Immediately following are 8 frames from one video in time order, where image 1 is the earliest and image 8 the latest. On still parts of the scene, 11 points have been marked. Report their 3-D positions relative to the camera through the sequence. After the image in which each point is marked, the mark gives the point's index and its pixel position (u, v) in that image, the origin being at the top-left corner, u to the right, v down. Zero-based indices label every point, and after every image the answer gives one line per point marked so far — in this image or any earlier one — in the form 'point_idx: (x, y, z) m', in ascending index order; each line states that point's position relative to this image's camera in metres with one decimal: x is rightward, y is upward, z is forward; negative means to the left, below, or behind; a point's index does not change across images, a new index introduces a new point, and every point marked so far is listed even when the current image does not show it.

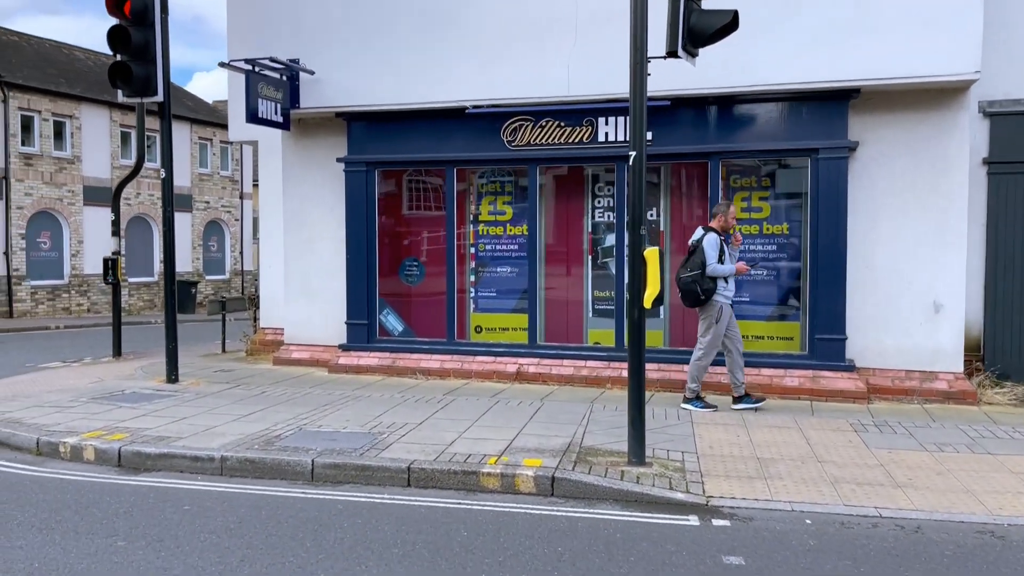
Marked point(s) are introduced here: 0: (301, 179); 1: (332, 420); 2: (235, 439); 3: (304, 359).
0: (-2.7, +1.4, +10.6) m
1: (-1.6, -1.2, +7.5) m
2: (-2.3, -1.2, +6.8) m
3: (-2.7, -0.9, +10.6) m
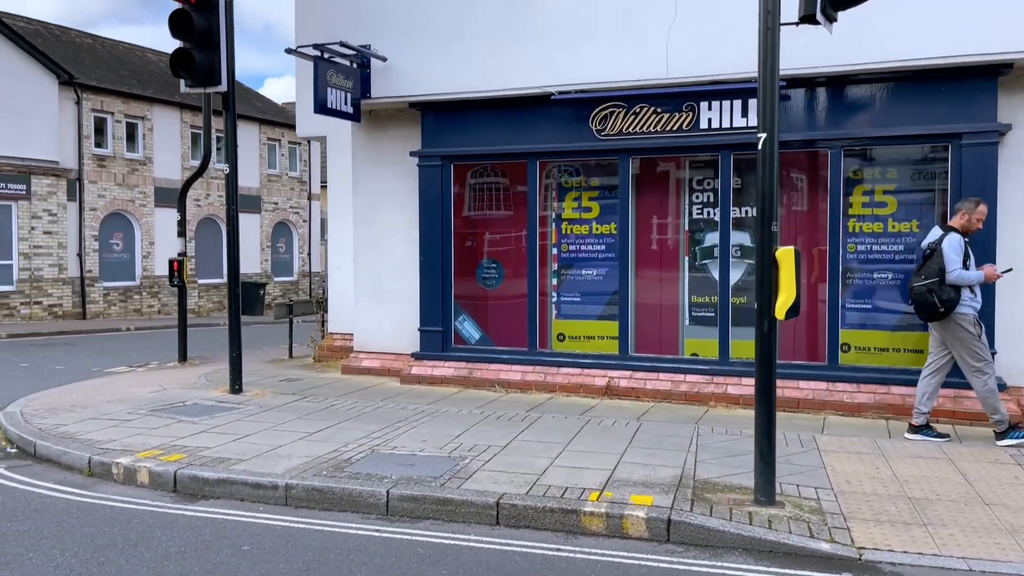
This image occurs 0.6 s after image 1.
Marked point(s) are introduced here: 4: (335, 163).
0: (-1.7, +1.3, +9.9) m
1: (-0.8, -1.2, +6.7) m
2: (-1.6, -1.3, +6.1) m
3: (-1.6, -1.0, +9.9) m
4: (-2.5, +1.7, +11.7) m
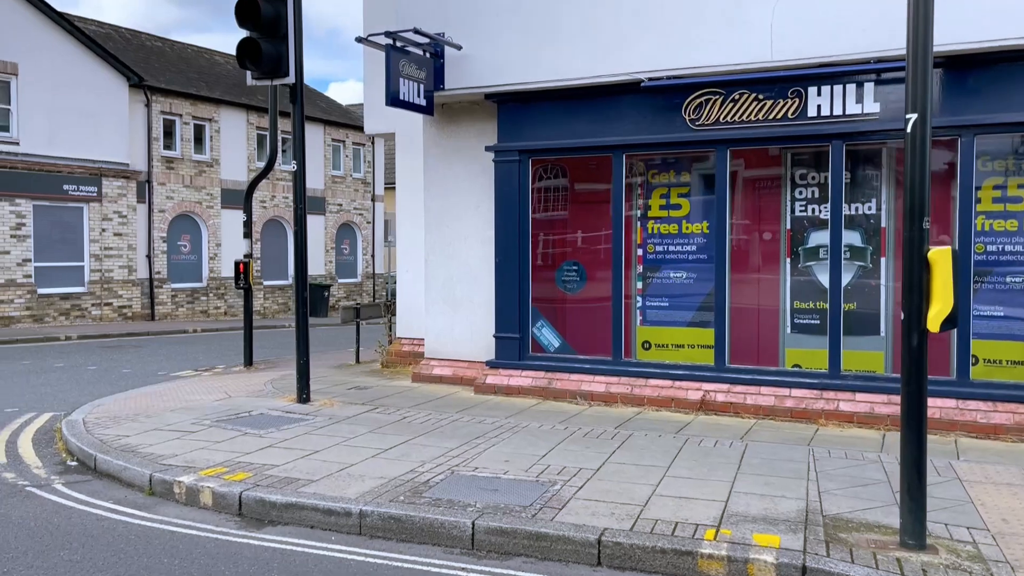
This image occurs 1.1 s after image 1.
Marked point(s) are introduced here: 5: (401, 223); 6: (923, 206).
0: (-0.8, +1.3, +9.3) m
1: (-0.2, -1.3, +6.1) m
2: (-0.9, -1.3, +5.5) m
3: (-0.7, -1.0, +9.3) m
4: (-1.5, +1.7, +11.2) m
5: (-1.5, +0.9, +11.2) m
6: (+2.2, +0.4, +4.4) m
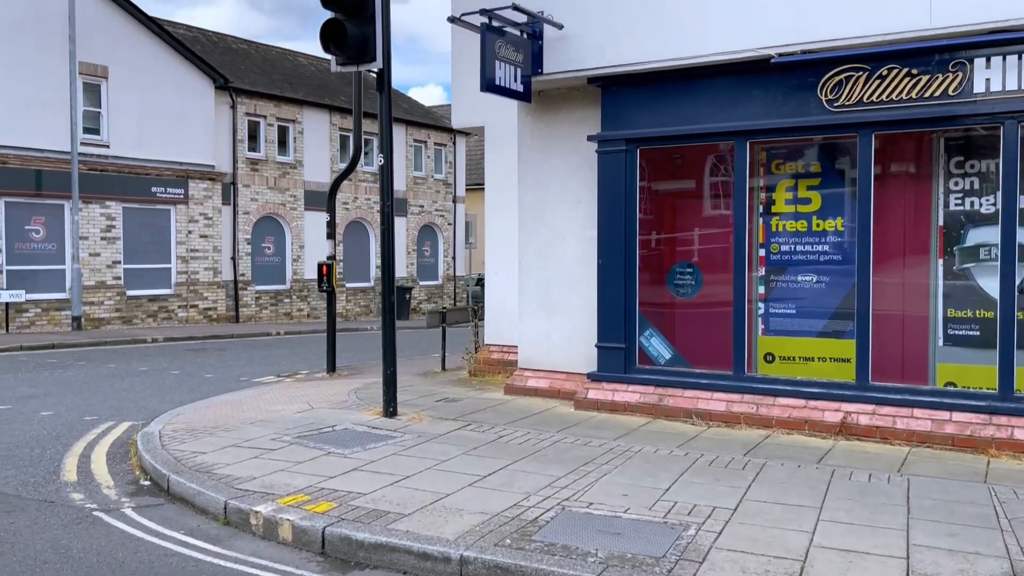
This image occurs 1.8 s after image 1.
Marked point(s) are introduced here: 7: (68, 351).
0: (+0.3, +1.3, +8.5) m
1: (+0.6, -1.3, +5.2) m
2: (-0.2, -1.3, +4.8) m
3: (+0.3, -1.0, +8.5) m
4: (-0.2, +1.6, +10.4) m
5: (-0.3, +0.8, +10.4) m
6: (+2.8, +0.4, +3.4) m
7: (-8.2, -1.2, +15.4) m
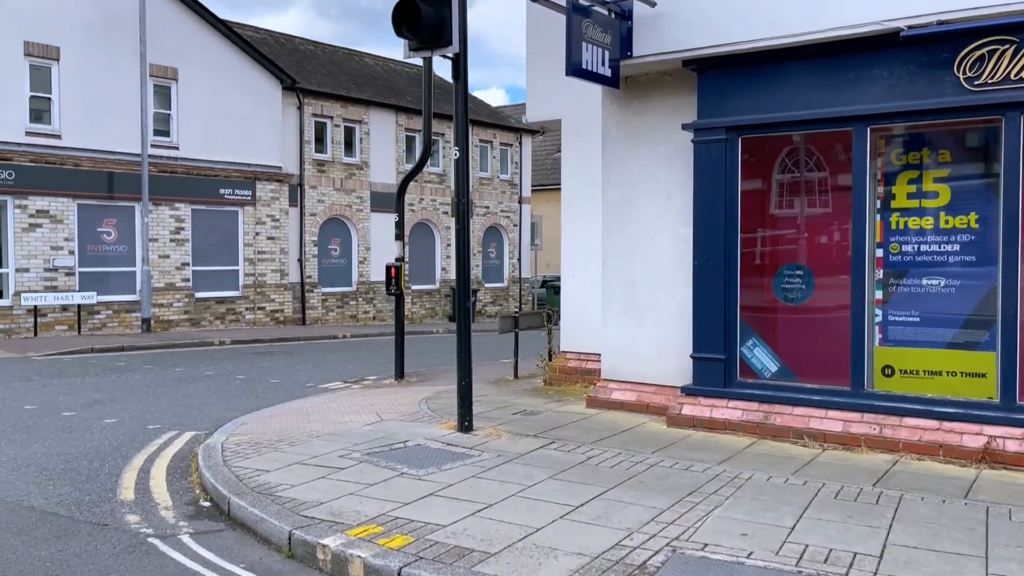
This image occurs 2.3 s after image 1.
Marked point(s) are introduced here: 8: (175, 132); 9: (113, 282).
0: (+1.1, +1.2, +7.8) m
1: (+1.1, -1.3, +4.5) m
2: (+0.3, -1.4, +4.1) m
3: (+1.1, -1.1, +7.8) m
4: (+0.7, +1.6, +9.7) m
5: (+0.7, +0.8, +9.8) m
6: (+3.2, +0.4, +2.5) m
7: (-6.9, -1.2, +15.3) m
8: (-8.1, +3.7, +19.9) m
9: (-9.0, +0.2, +18.8) m
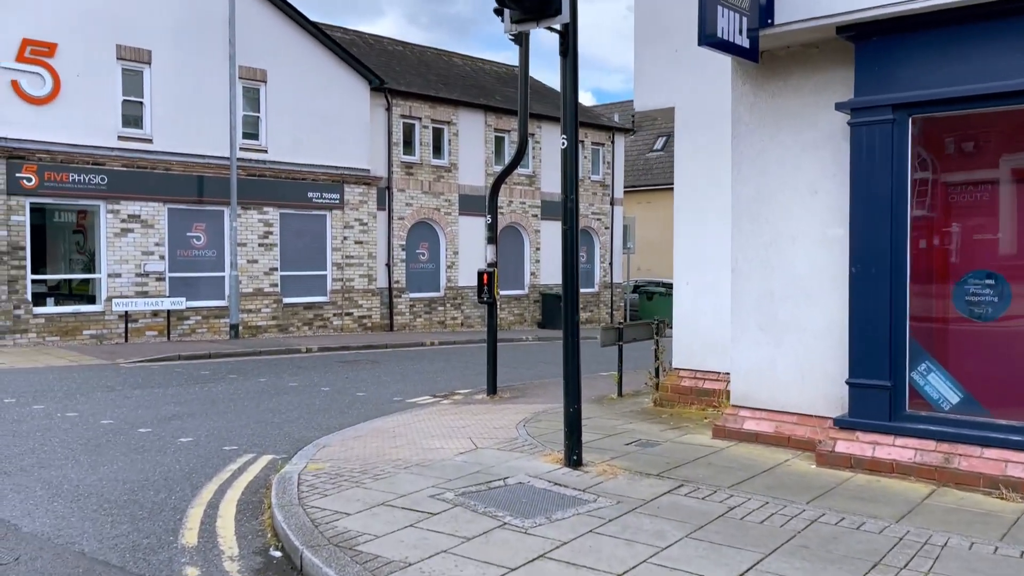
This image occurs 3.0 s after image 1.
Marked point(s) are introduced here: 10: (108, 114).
0: (+2.0, +1.1, +6.6) m
1: (+1.7, -1.4, +3.4) m
2: (+0.8, -1.4, +3.0) m
3: (+2.0, -1.2, +6.6) m
4: (+1.8, +1.5, +8.6) m
5: (+1.8, +0.7, +8.6) m
6: (+3.6, +0.3, +1.1) m
7: (-5.2, -1.3, +14.9) m
8: (-5.8, +3.6, +19.6) m
9: (-6.9, 0.0, +18.6) m
10: (-8.3, +3.6, +17.0) m
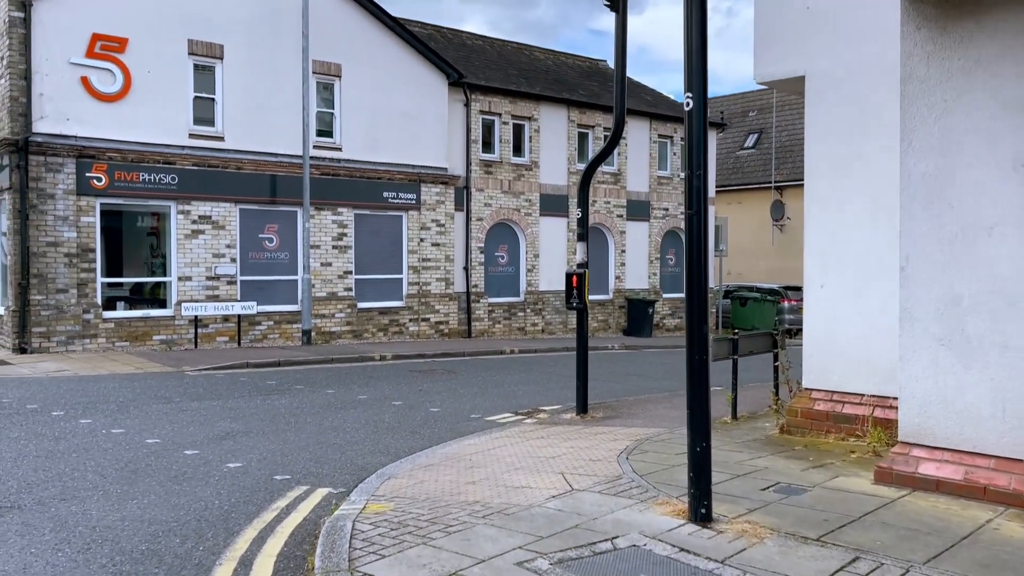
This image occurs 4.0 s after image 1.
0: (+2.7, +1.1, +5.1) m
1: (+2.1, -1.4, +1.9) m
2: (+1.2, -1.4, +1.6) m
3: (+2.7, -1.2, +5.1) m
4: (+2.7, +1.5, +7.1) m
5: (+2.6, +0.7, +7.1) m
6: (+3.7, +0.3, -0.5) m
7: (-3.7, -1.4, +14.0) m
8: (-3.9, +3.5, +18.8) m
9: (-5.1, -0.1, +17.9) m
10: (-6.6, +3.5, +16.4) m
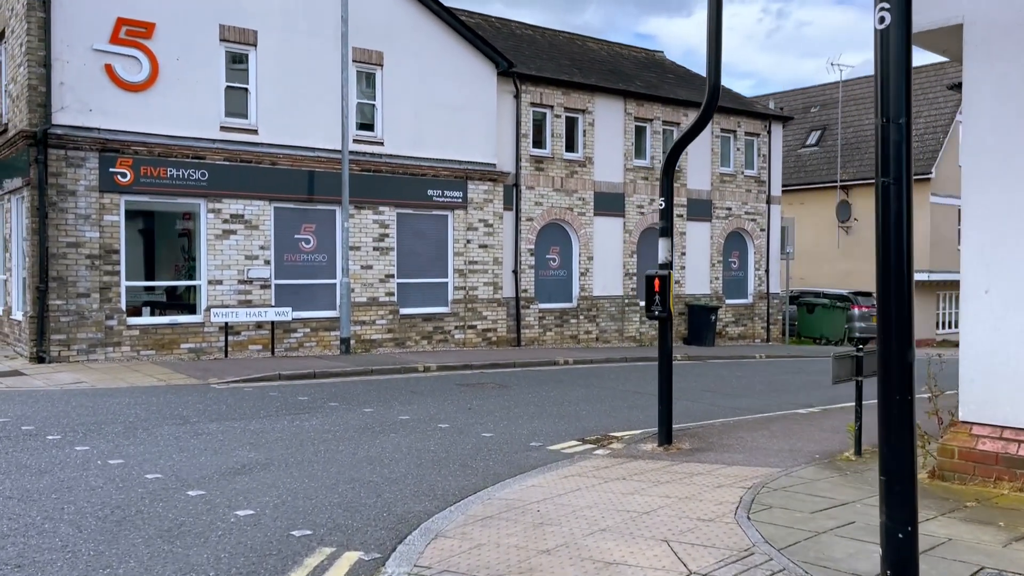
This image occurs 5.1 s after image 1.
0: (+3.1, +1.1, +3.5) m
1: (+2.3, -1.4, +0.2) m
2: (+1.4, -1.4, +0.1) m
3: (+3.1, -1.2, +3.4) m
4: (+3.2, +1.4, +5.5) m
5: (+3.2, +0.6, +5.5) m
6: (+3.9, +0.3, -2.2) m
7: (-2.8, -1.5, +12.7) m
8: (-2.8, +3.4, +17.5) m
9: (-4.0, -0.1, +16.6) m
10: (-5.6, +3.4, +15.2) m
